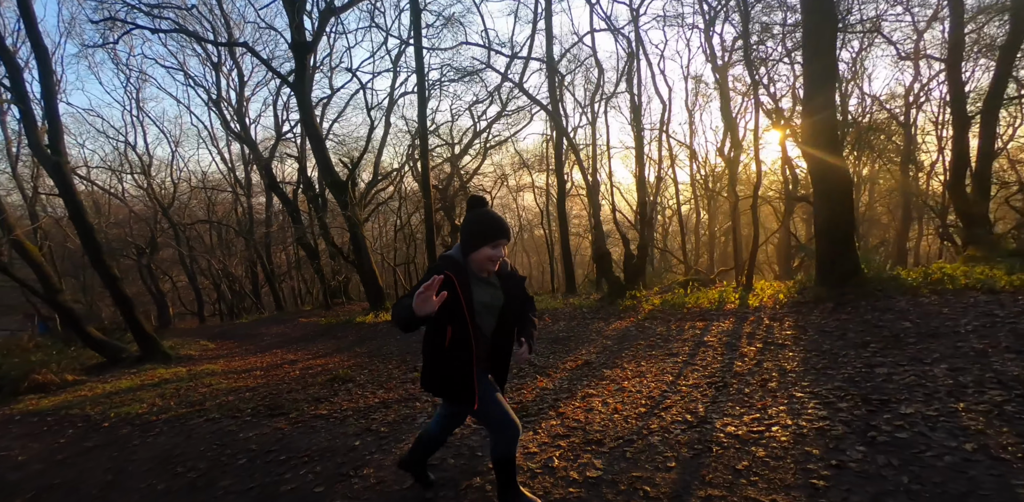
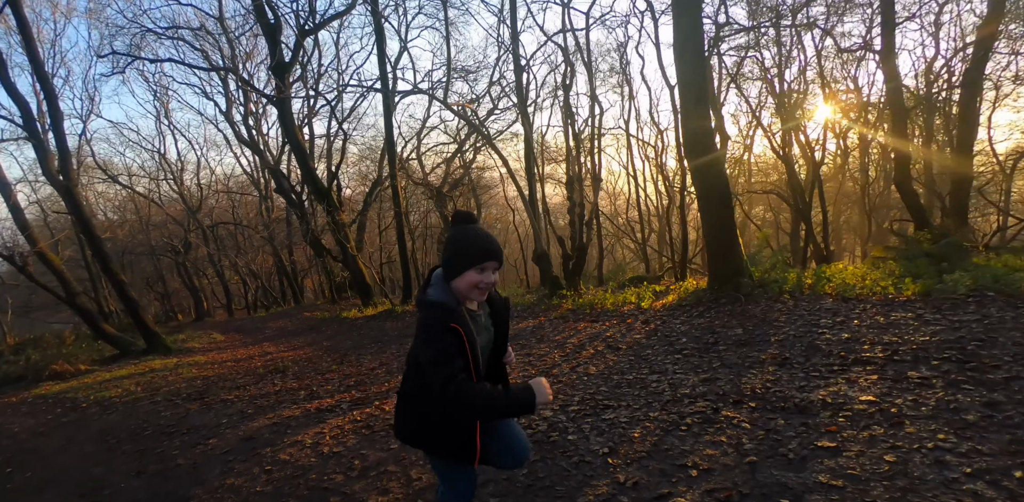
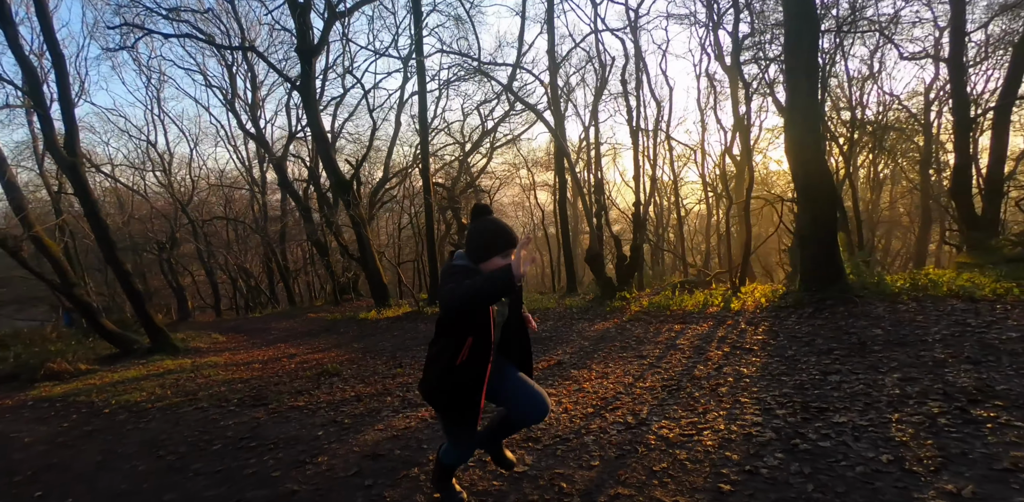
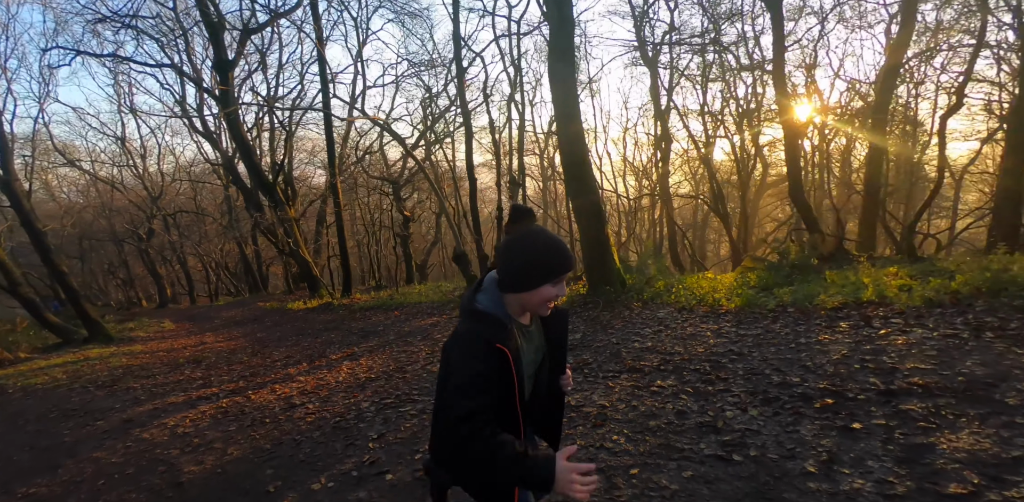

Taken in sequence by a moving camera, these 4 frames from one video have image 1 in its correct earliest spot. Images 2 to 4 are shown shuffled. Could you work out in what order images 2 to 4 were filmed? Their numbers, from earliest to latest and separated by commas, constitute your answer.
3, 2, 4
